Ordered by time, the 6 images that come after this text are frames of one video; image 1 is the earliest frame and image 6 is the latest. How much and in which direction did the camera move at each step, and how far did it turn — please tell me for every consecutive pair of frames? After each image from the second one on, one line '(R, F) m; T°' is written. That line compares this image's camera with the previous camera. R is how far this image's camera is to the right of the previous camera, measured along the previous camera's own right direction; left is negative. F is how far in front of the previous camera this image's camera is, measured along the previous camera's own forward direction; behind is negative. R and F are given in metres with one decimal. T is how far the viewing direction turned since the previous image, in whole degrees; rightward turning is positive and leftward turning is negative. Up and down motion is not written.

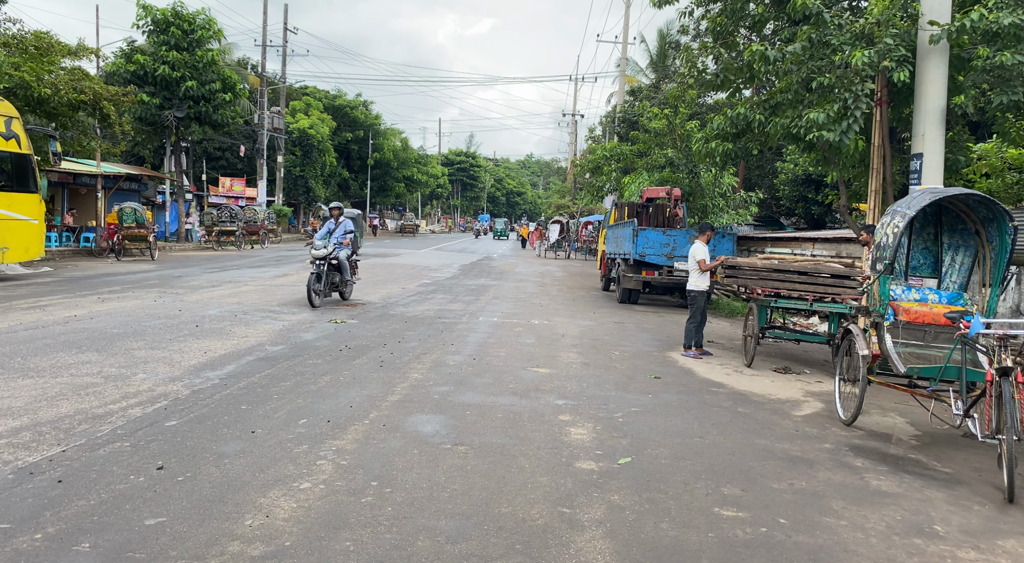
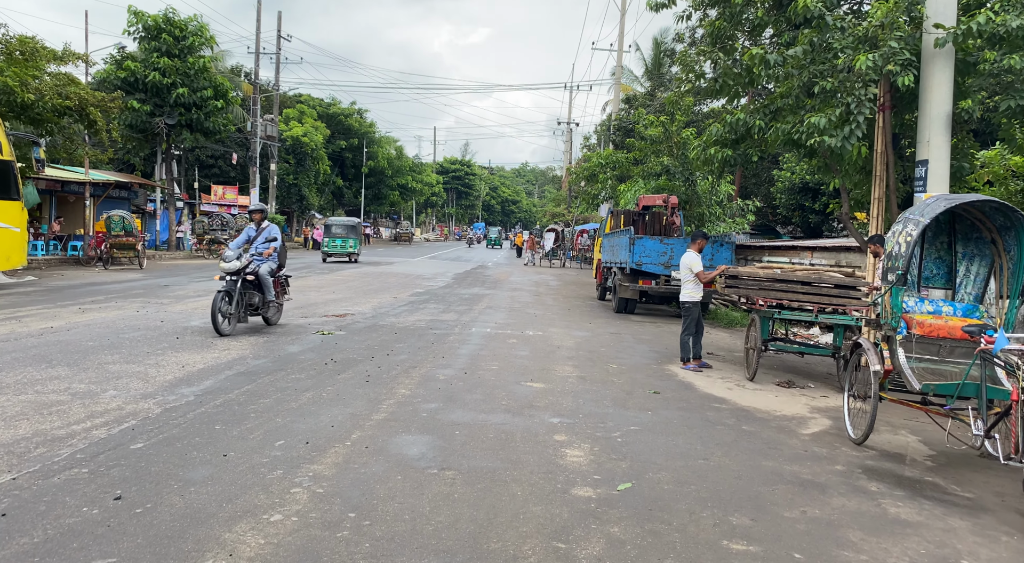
(0.0, +0.3) m; 0°
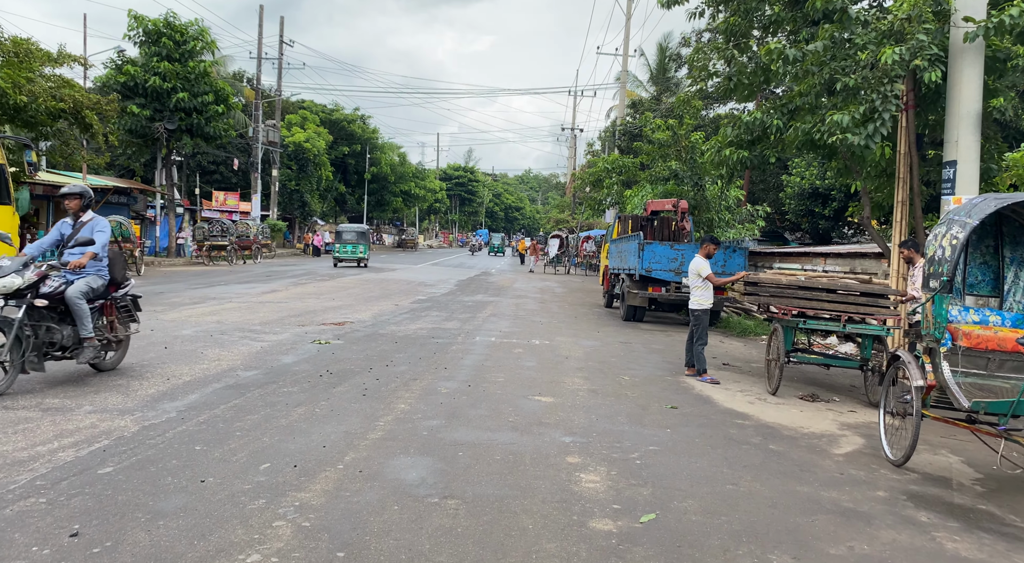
(0.0, +0.4) m; 0°
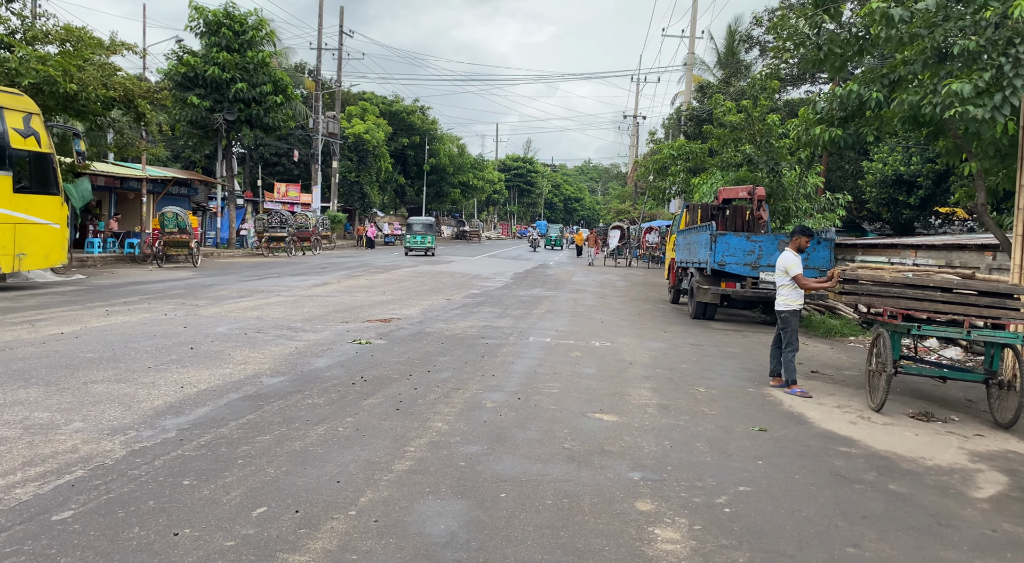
(0.0, +0.9) m; -5°
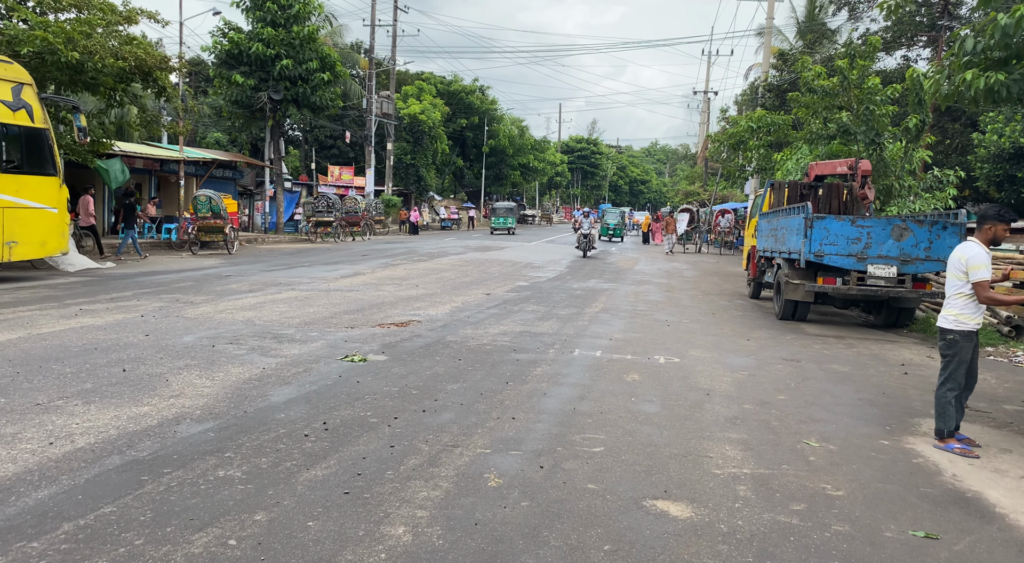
(+0.2, +2.0) m; -5°
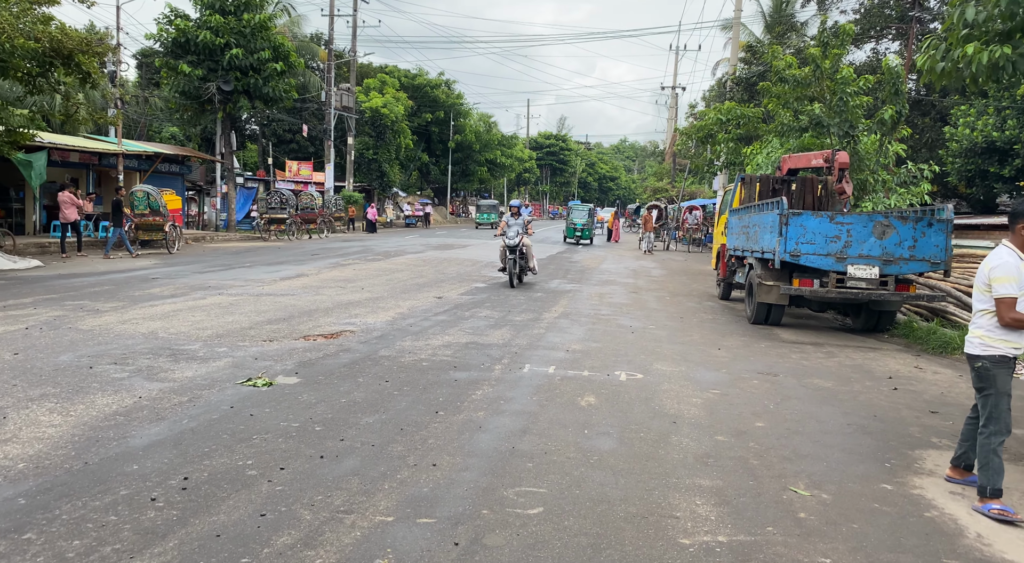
(+0.3, +1.0) m; +2°
